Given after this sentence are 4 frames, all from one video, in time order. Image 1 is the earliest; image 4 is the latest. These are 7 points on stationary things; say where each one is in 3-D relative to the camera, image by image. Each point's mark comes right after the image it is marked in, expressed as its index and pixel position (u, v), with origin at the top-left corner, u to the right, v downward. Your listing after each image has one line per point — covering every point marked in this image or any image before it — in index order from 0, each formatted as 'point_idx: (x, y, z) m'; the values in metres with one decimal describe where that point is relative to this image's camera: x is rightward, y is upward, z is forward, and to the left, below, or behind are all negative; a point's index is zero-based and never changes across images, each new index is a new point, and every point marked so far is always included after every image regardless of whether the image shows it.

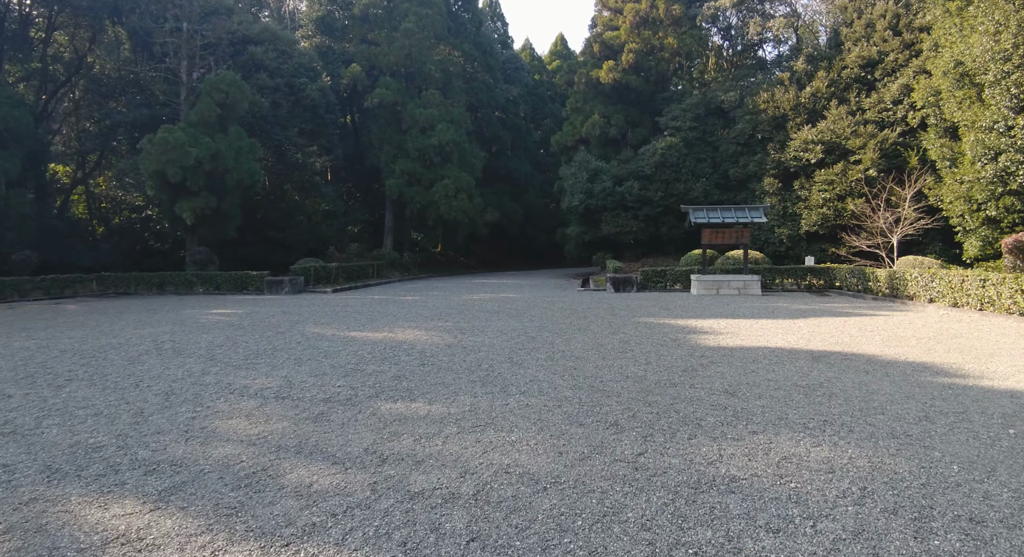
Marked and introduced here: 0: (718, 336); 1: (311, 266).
0: (+2.4, -0.7, +7.3) m
1: (-5.8, +0.3, +18.4) m
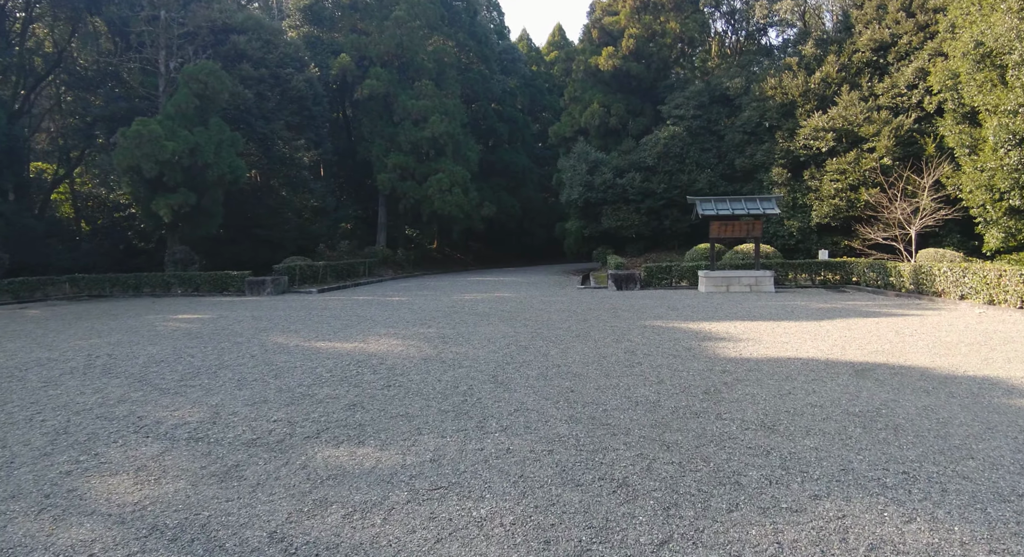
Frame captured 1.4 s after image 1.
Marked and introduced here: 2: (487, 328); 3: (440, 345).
0: (+2.2, -0.6, +6.3) m
1: (-5.9, +0.3, +17.4) m
2: (-0.3, -0.6, +7.7) m
3: (-0.7, -0.7, +6.5) m
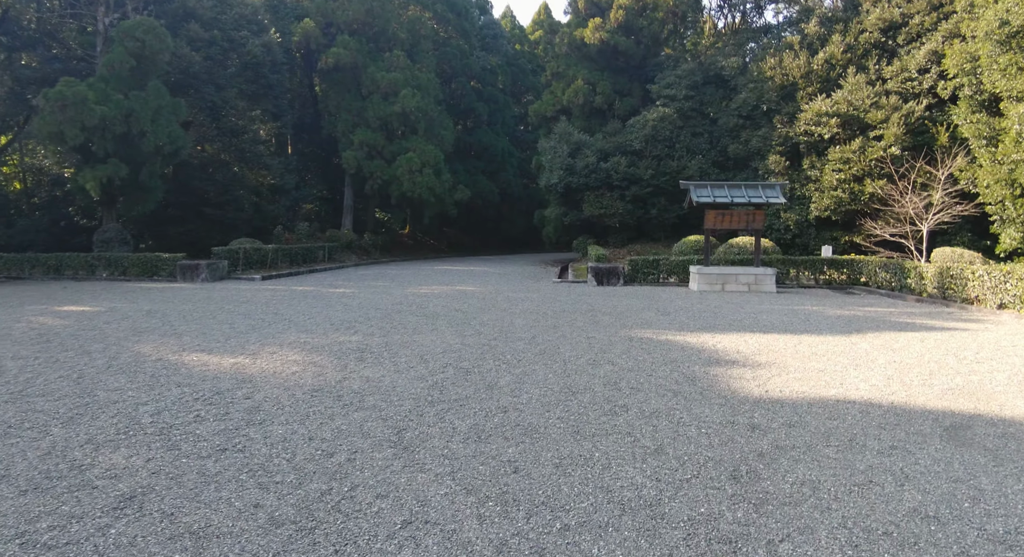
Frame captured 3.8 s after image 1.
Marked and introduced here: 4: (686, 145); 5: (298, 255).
0: (+1.8, -0.7, +4.6) m
1: (-6.6, +0.7, +15.4) m
2: (-0.8, -0.5, +6.0) m
3: (-1.2, -0.6, +4.7) m
4: (+5.3, +4.1, +19.7) m
5: (-6.0, +0.7, +18.0) m
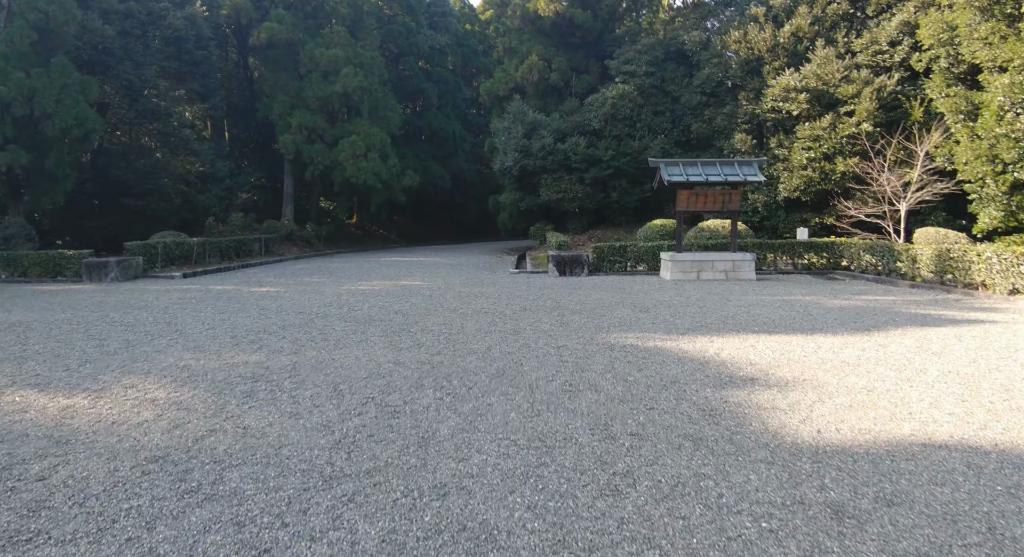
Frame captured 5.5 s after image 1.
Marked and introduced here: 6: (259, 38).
0: (+1.5, -0.6, +3.4) m
1: (-7.6, +0.7, +13.6) m
2: (-1.2, -0.5, +4.6) m
3: (-1.5, -0.7, +3.3) m
4: (+3.9, +4.5, +18.6) m
5: (-7.2, +0.8, +16.3) m
6: (-7.7, +7.4, +19.3) m
